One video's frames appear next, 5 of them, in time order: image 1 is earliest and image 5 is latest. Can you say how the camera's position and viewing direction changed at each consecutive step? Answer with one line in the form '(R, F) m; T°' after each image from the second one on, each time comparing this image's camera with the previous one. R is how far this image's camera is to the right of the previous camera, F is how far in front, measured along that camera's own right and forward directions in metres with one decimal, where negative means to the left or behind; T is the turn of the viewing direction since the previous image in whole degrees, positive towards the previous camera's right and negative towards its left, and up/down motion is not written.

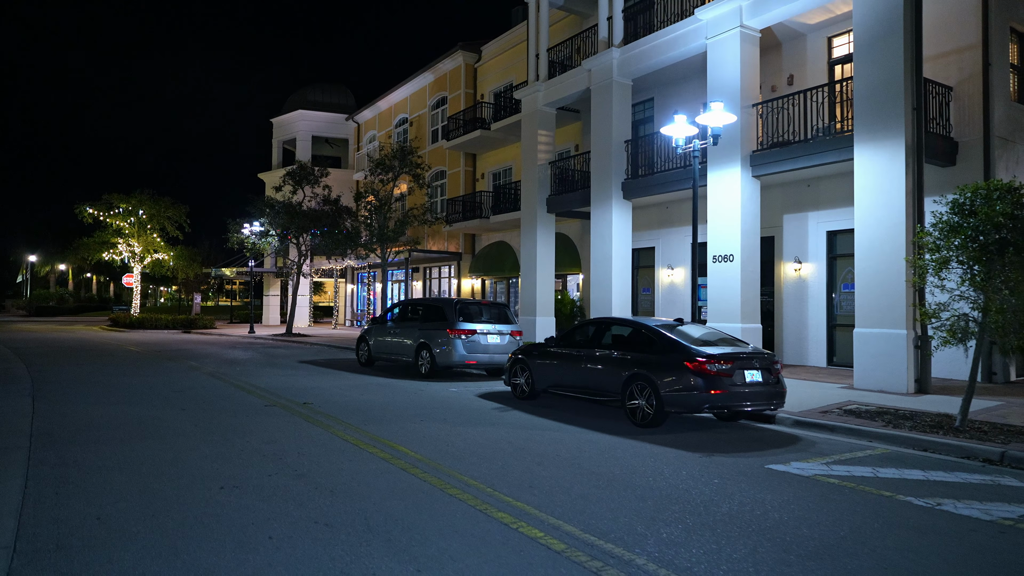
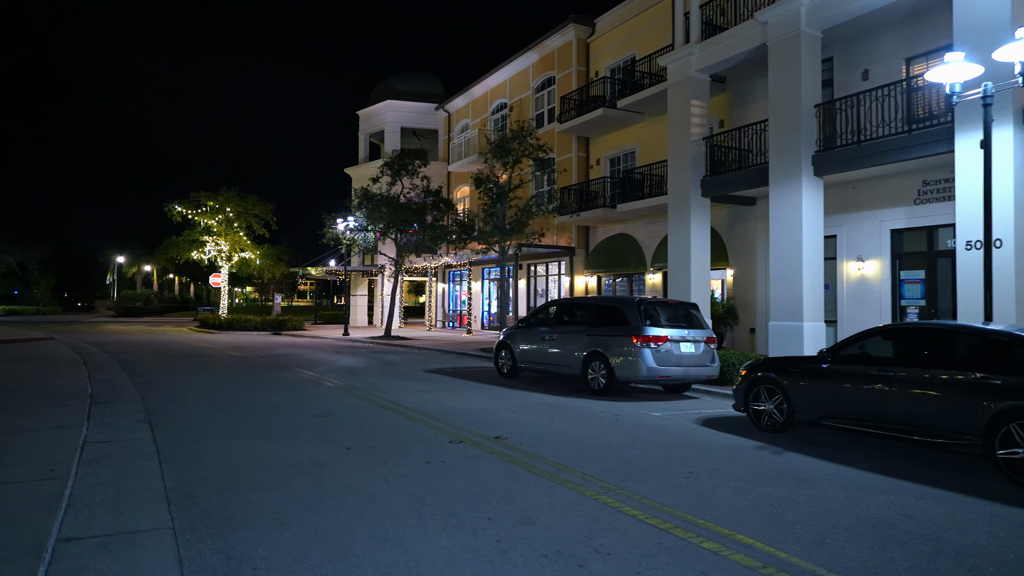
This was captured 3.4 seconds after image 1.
(-2.4, +2.8) m; -5°
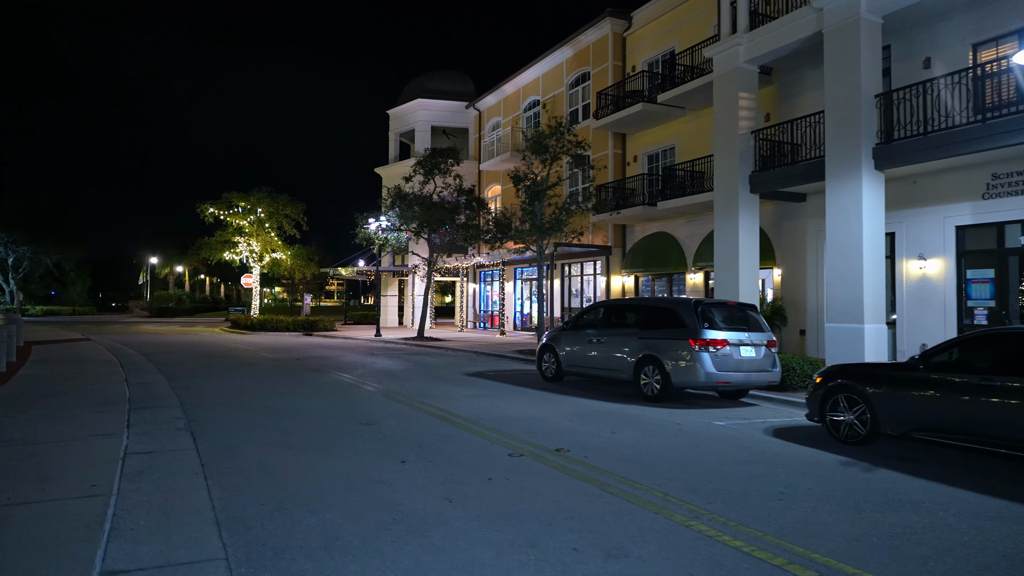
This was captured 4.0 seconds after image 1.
(-0.4, +0.5) m; -2°
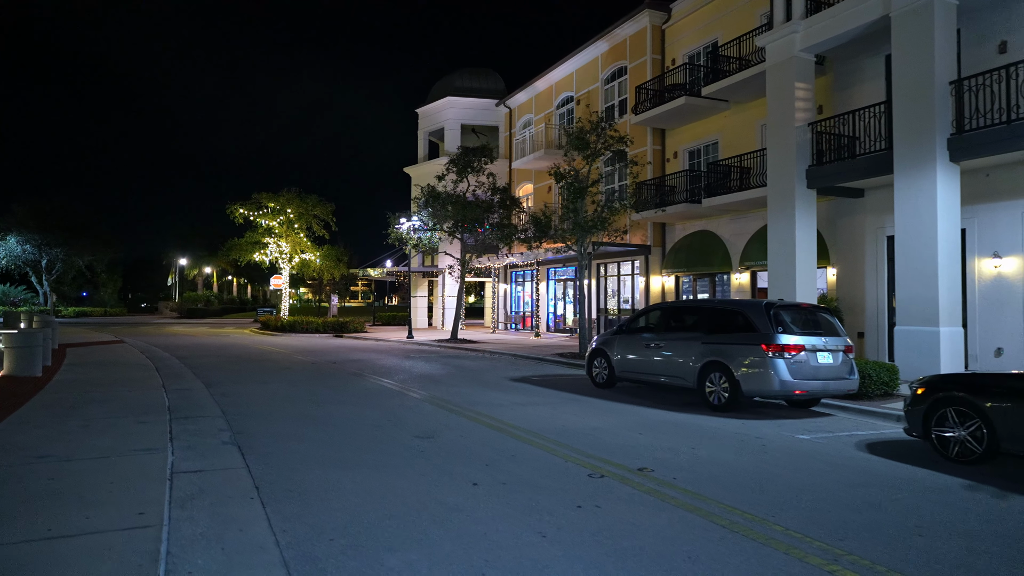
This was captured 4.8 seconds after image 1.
(-0.6, +0.7) m; -2°
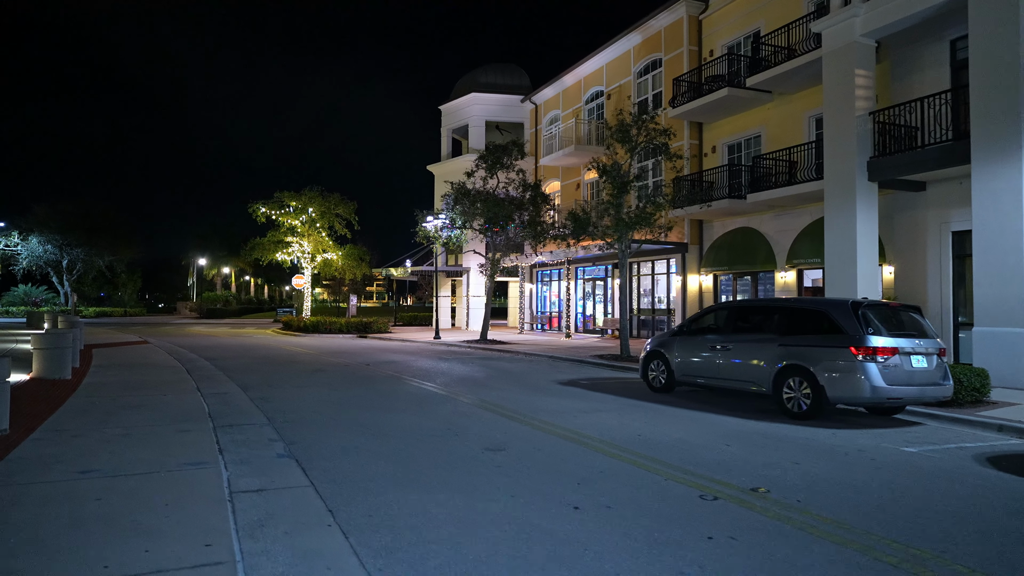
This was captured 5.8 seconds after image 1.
(-0.7, +0.8) m; -1°
